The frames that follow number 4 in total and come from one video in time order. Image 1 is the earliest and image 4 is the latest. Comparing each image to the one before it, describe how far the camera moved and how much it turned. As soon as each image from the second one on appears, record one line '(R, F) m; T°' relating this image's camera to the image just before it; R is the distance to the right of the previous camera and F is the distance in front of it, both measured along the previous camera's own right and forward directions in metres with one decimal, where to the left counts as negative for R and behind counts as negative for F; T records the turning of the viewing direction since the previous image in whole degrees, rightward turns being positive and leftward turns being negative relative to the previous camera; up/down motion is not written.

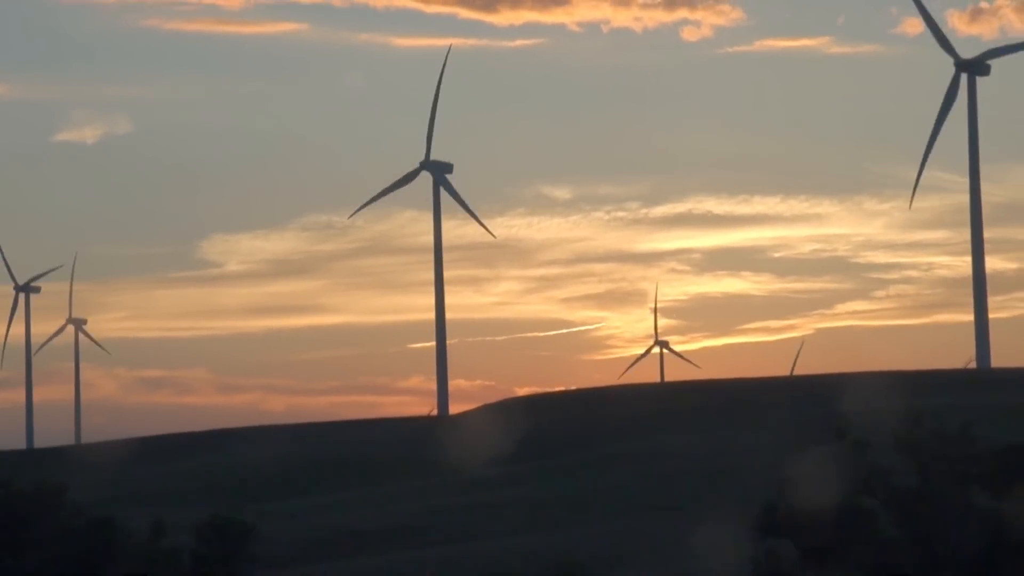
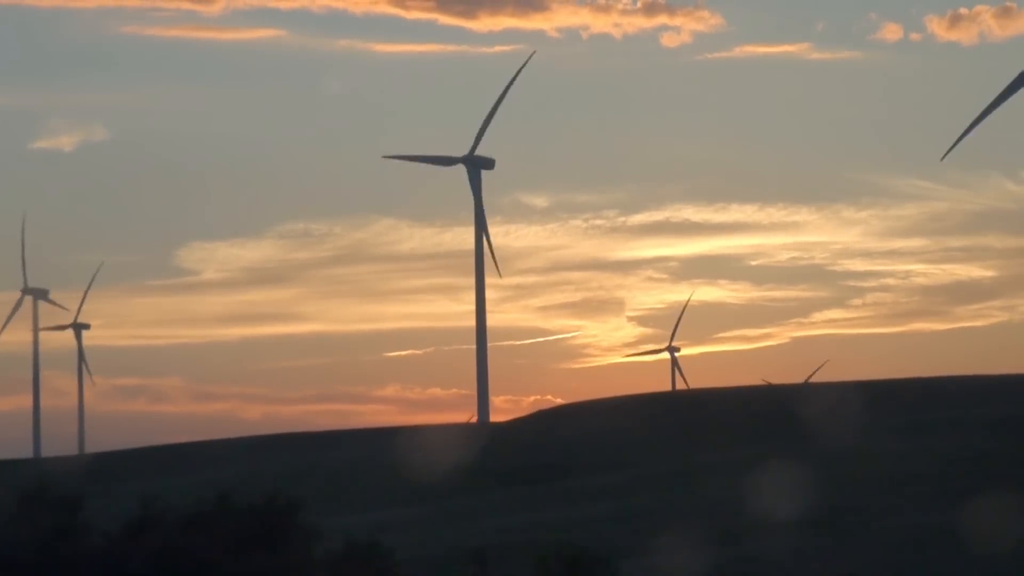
(-0.8, +2.4) m; +1°
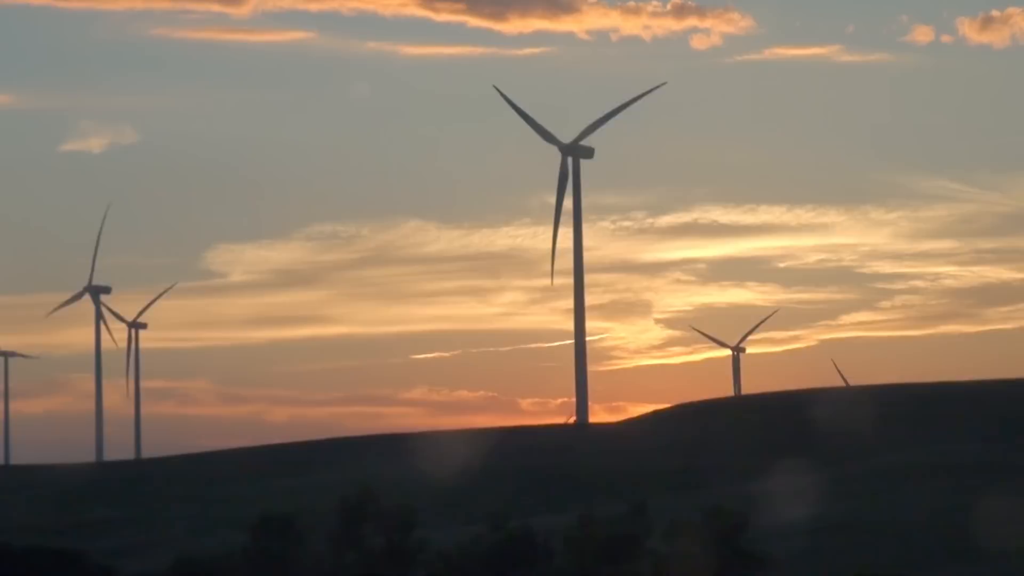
(-0.8, +0.8) m; -1°
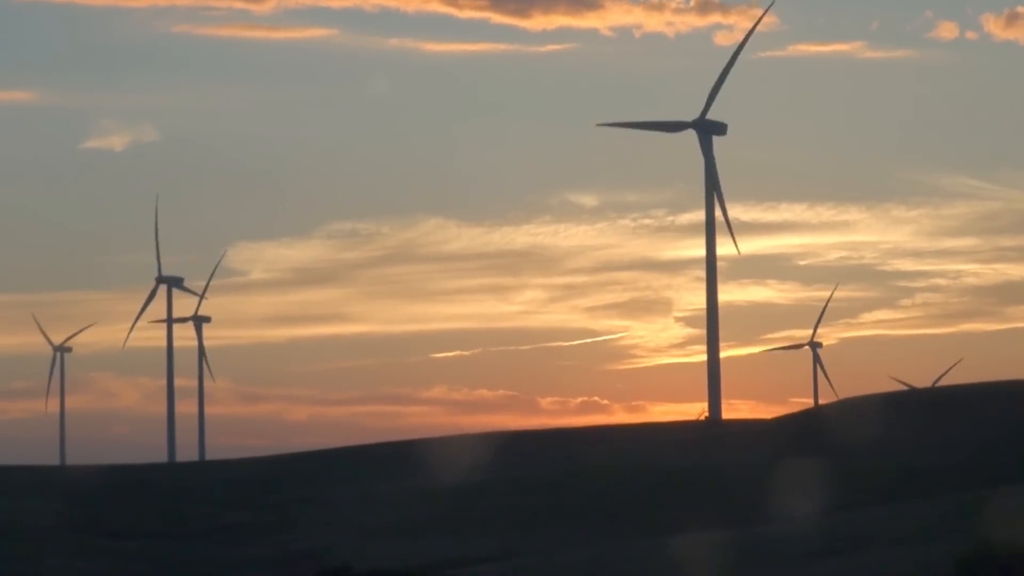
(-1.2, +1.1) m; -1°
